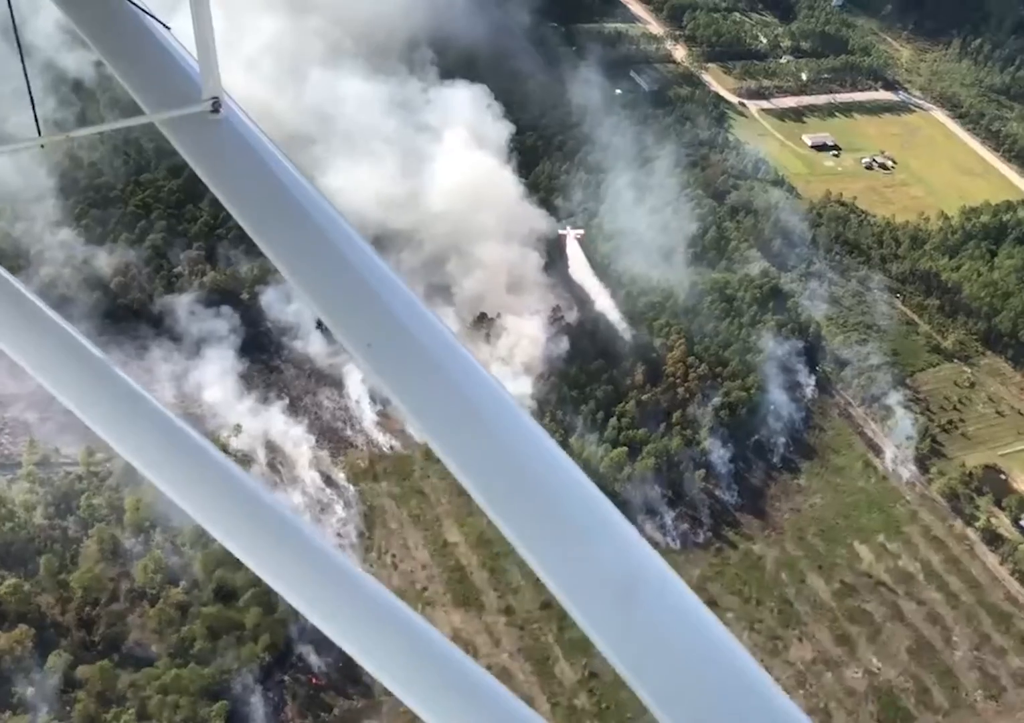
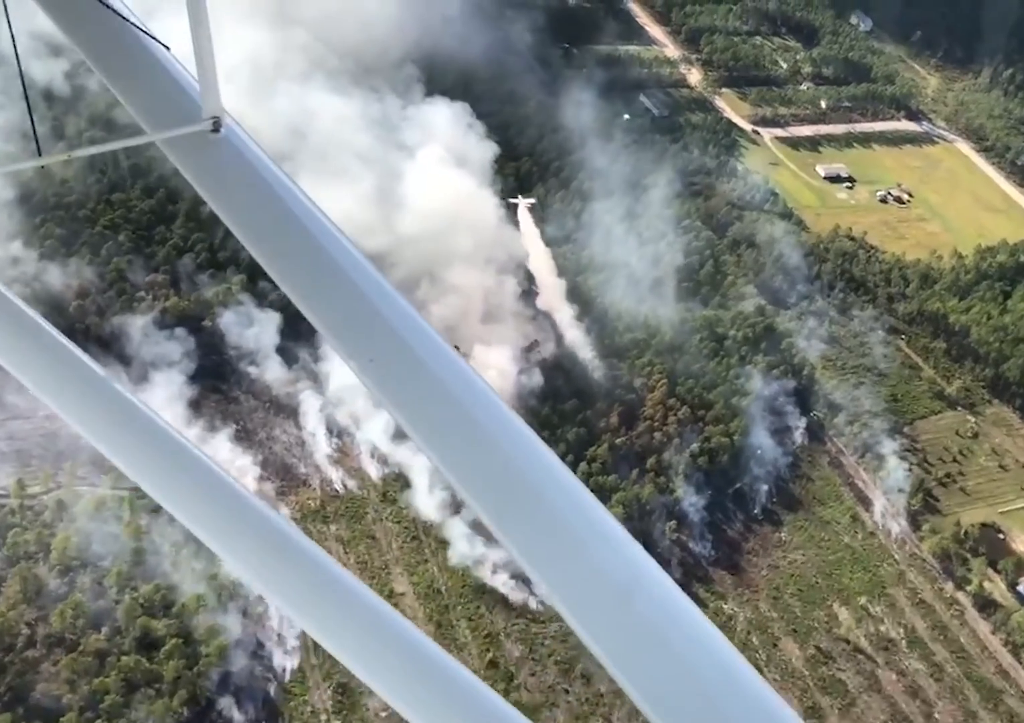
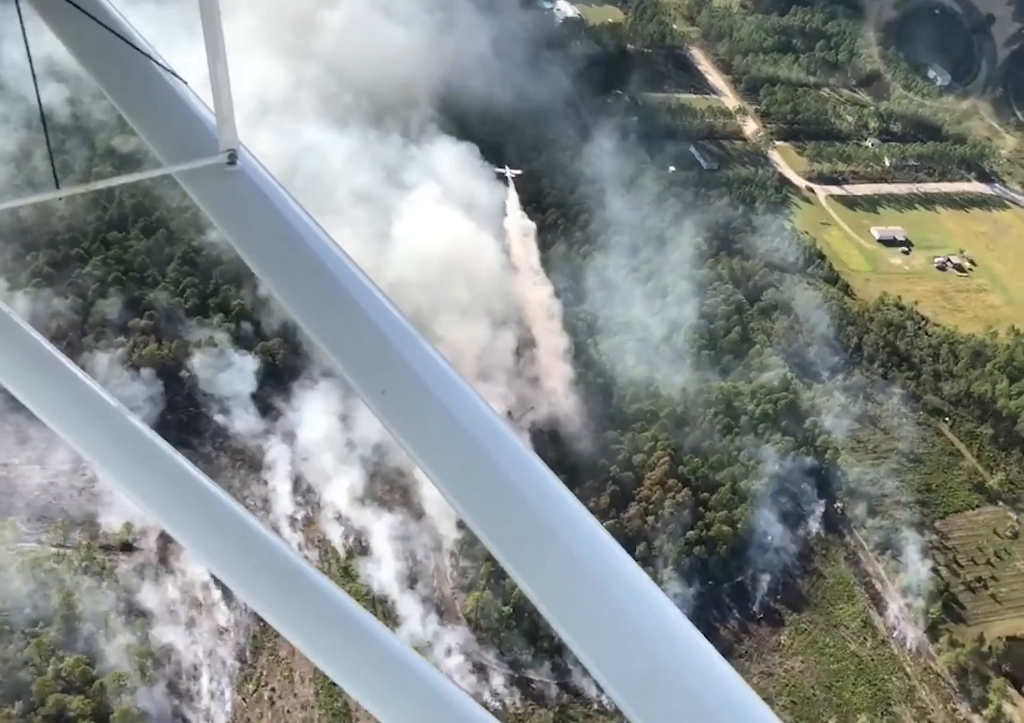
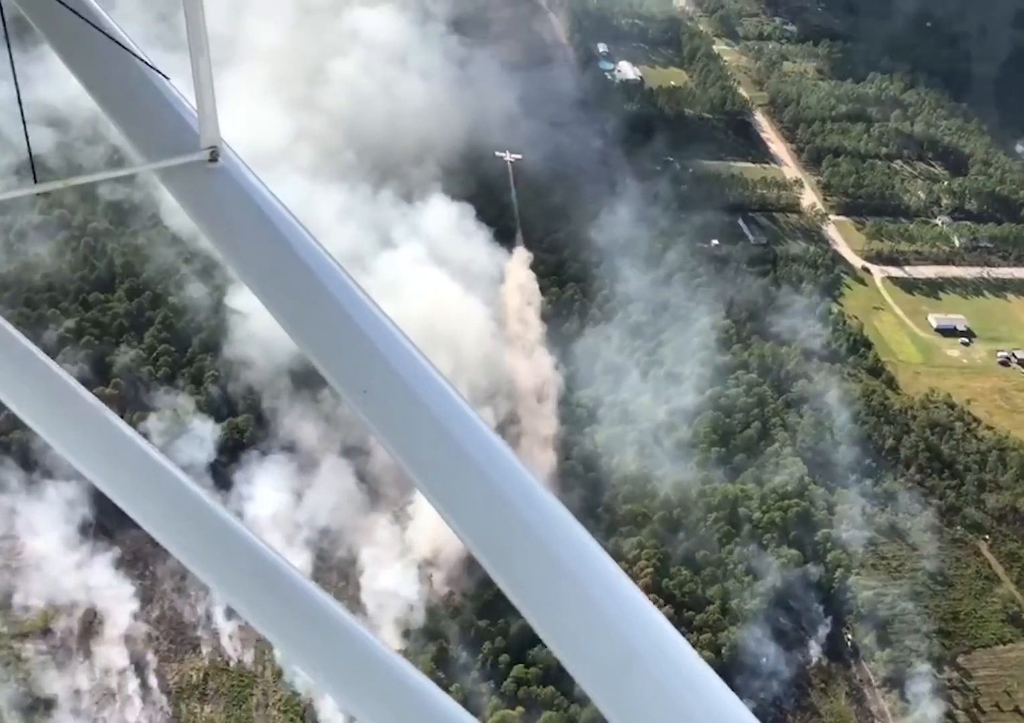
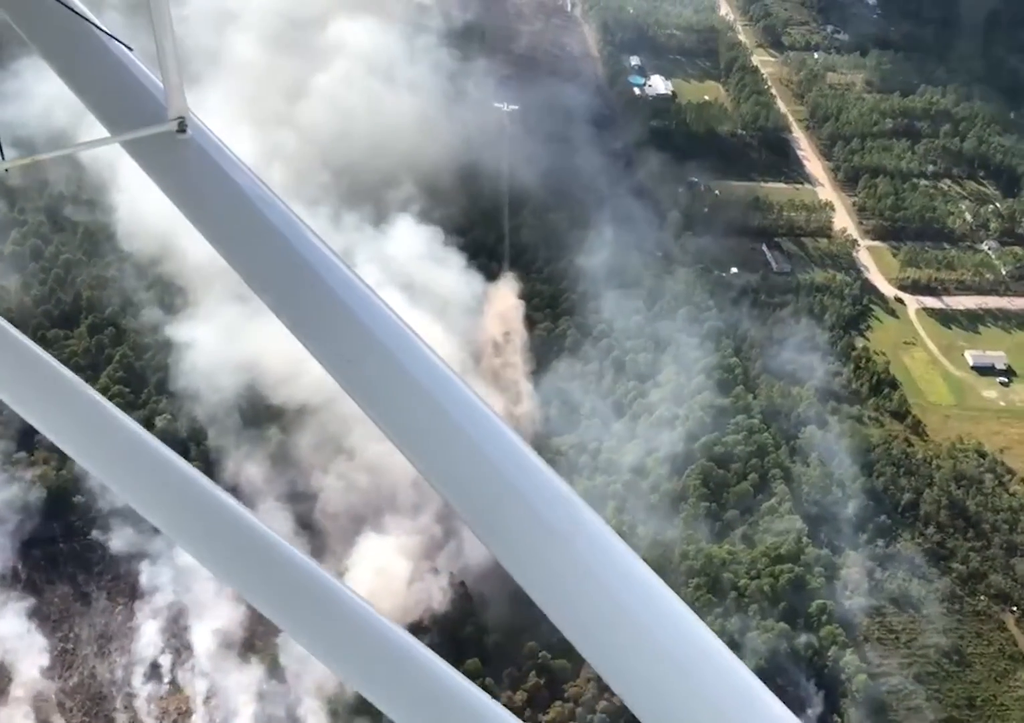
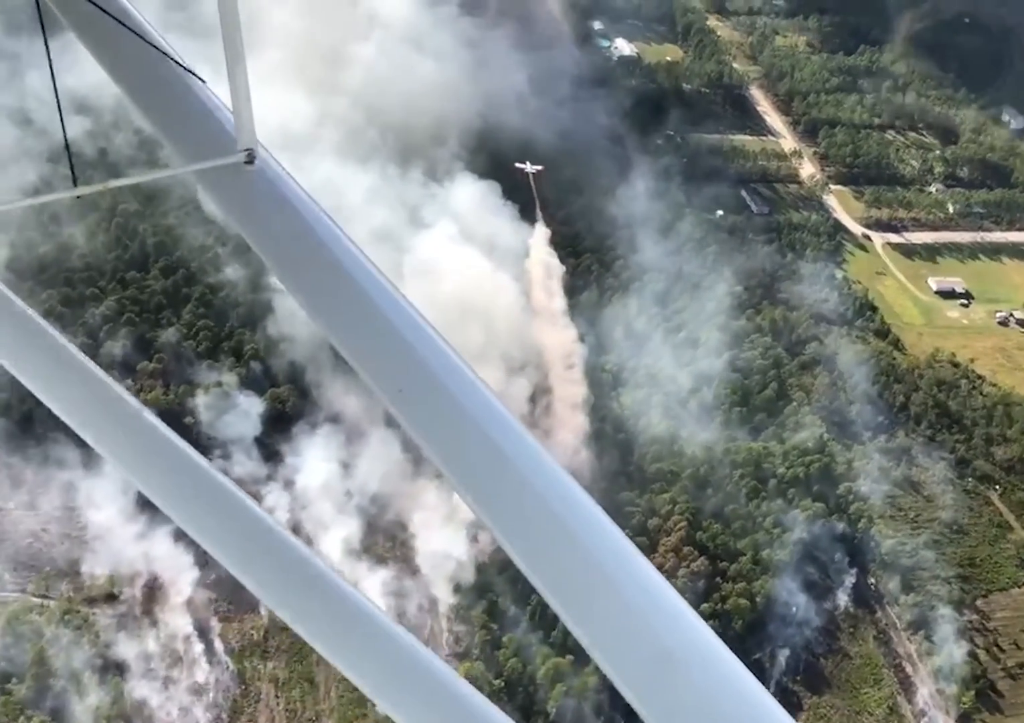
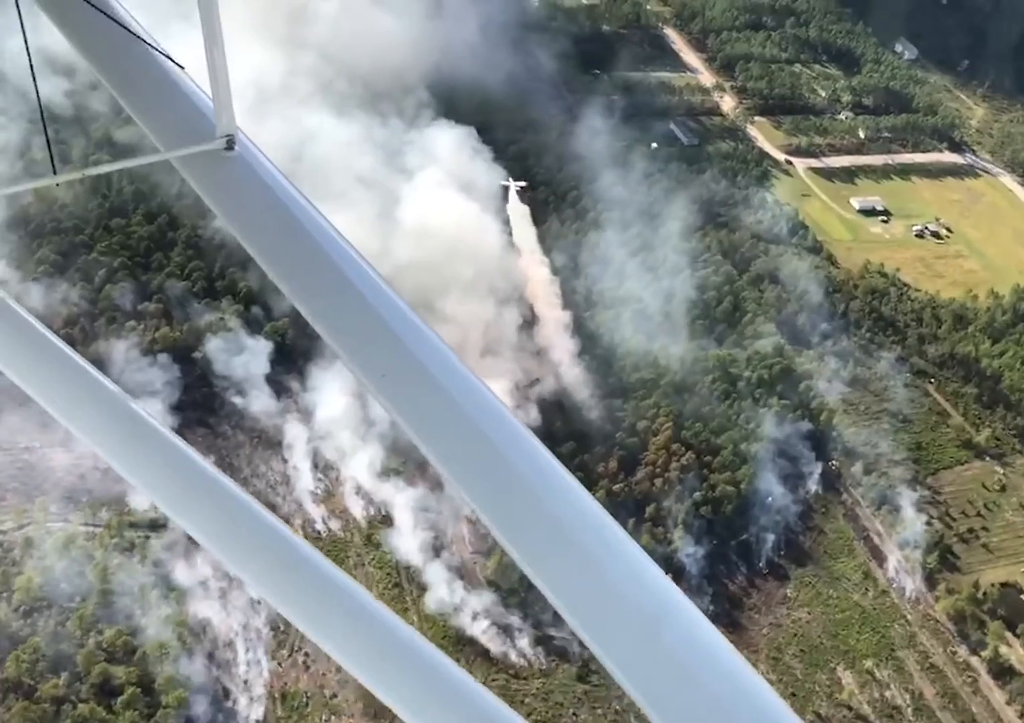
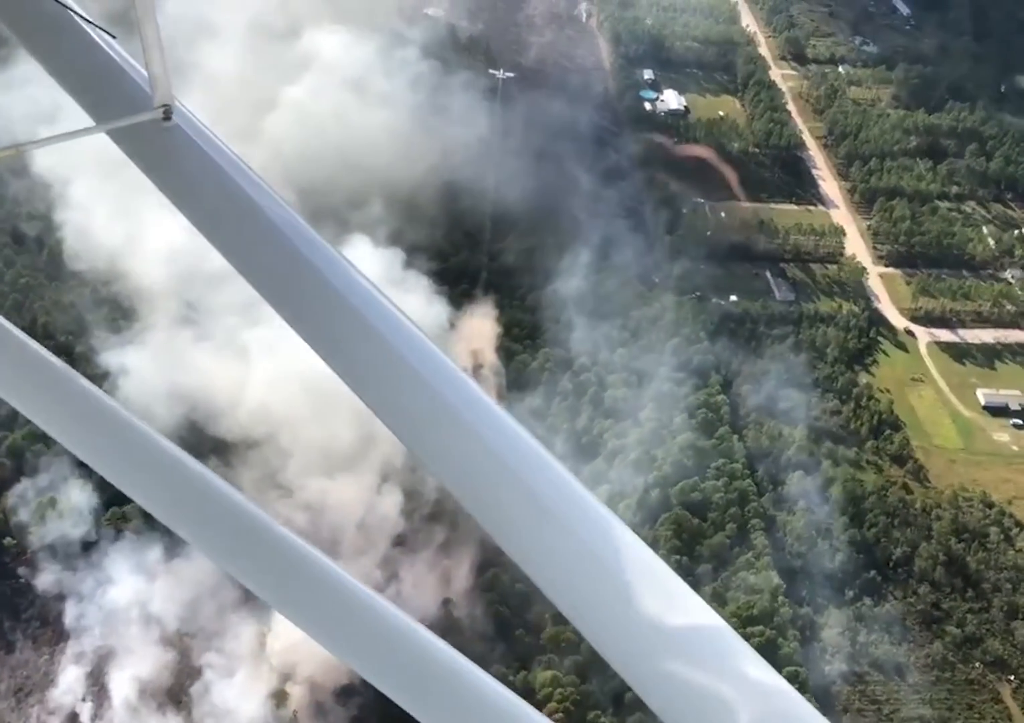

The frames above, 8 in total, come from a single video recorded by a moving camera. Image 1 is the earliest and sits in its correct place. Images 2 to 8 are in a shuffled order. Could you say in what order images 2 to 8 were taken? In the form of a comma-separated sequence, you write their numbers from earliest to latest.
2, 7, 3, 6, 4, 5, 8
